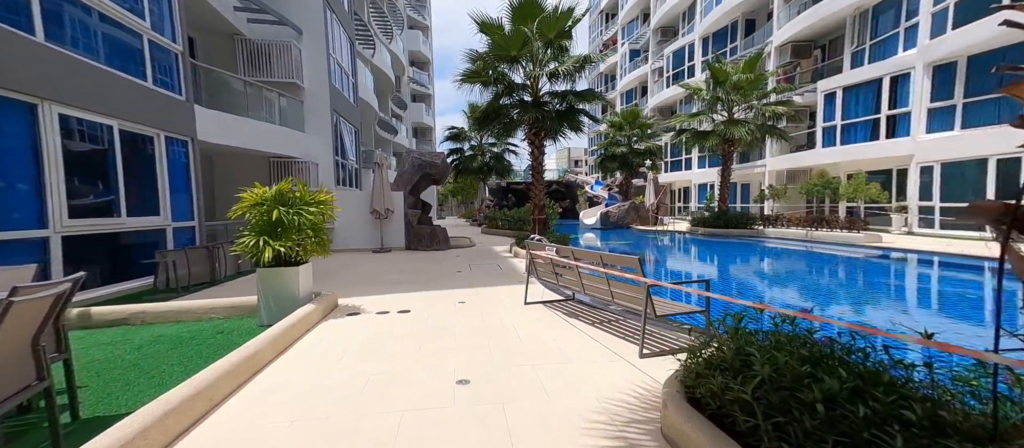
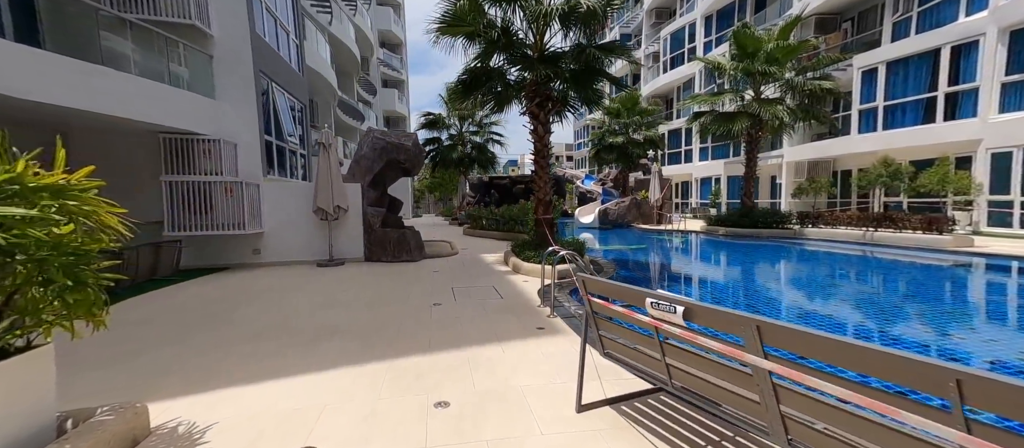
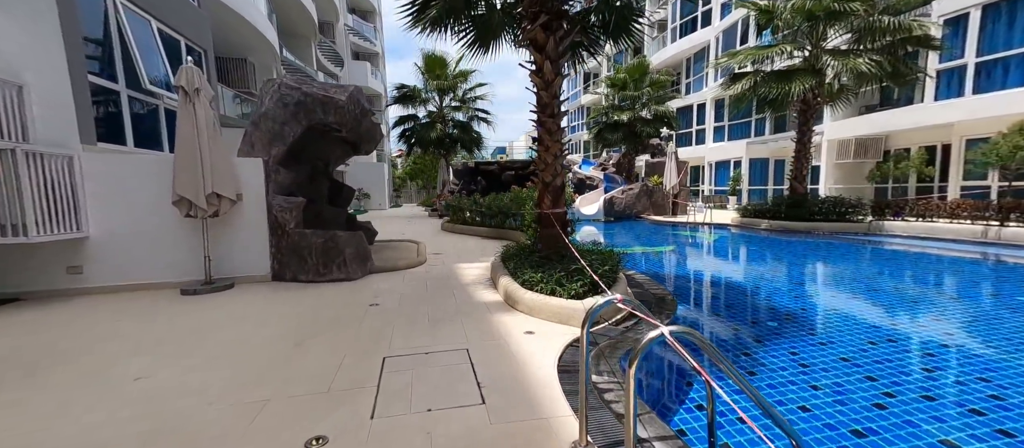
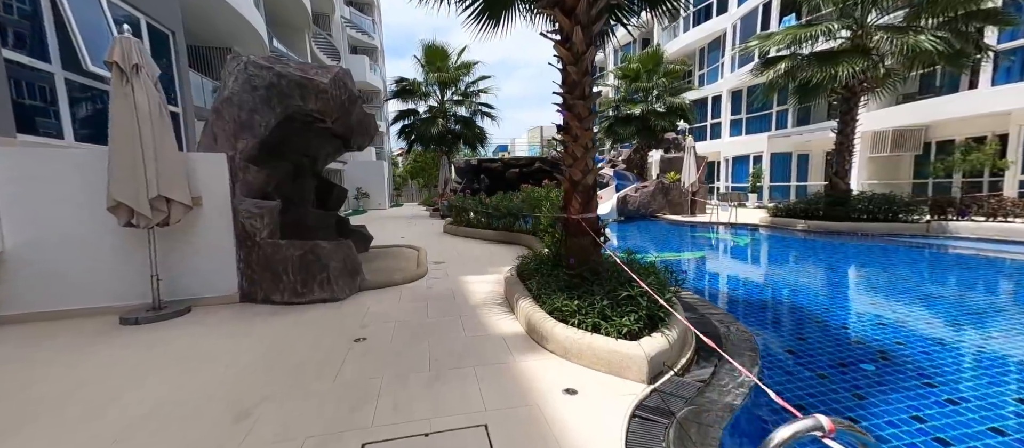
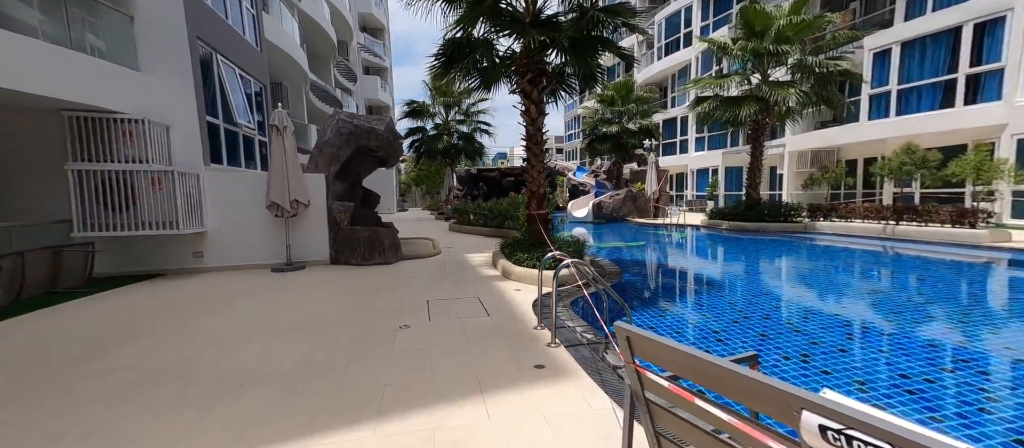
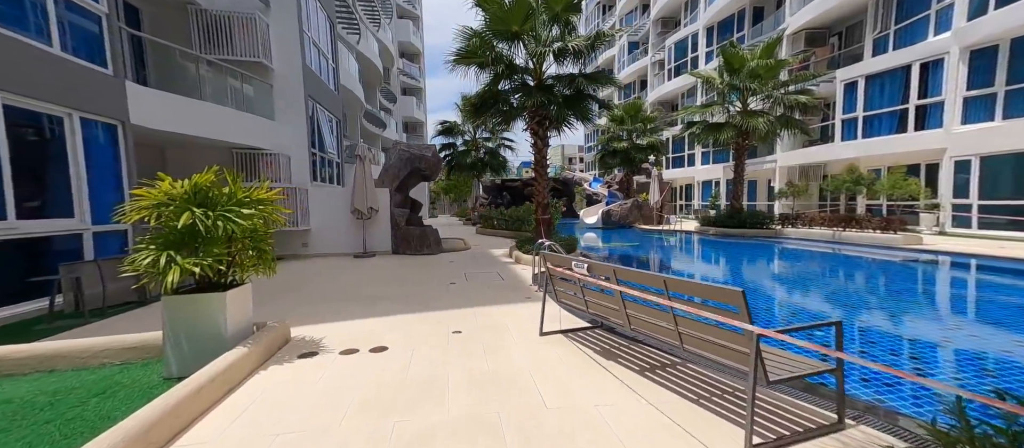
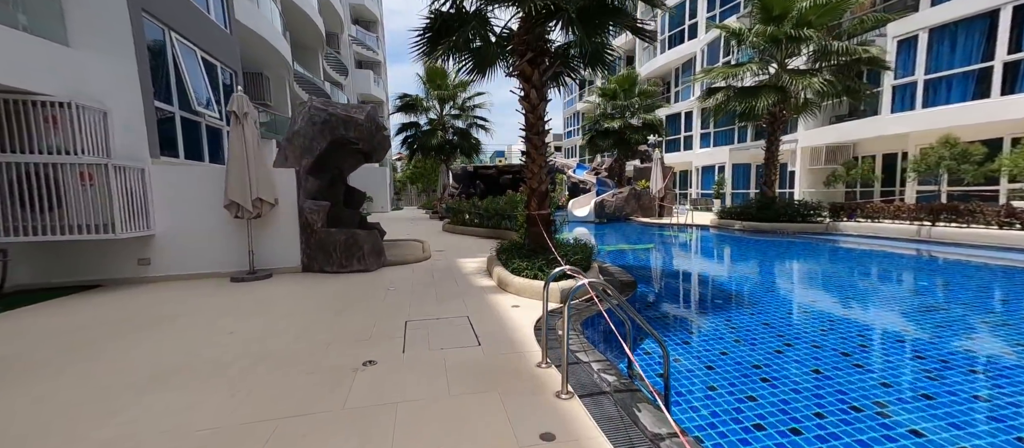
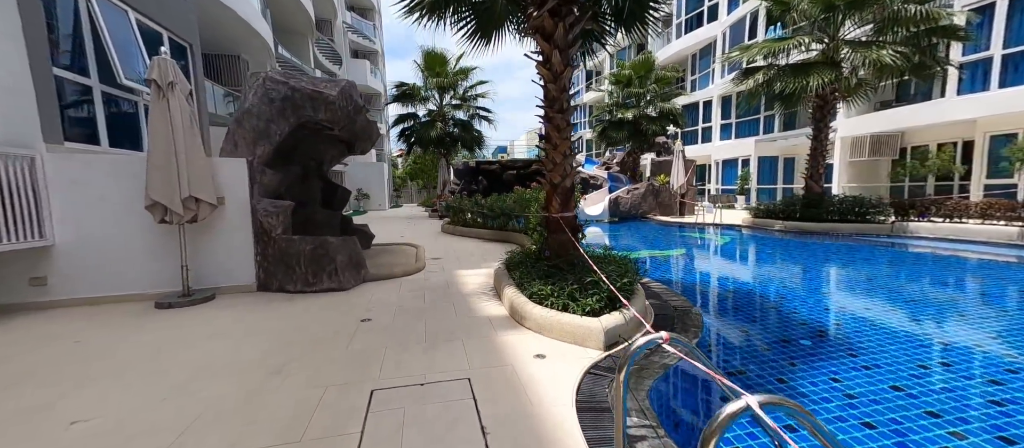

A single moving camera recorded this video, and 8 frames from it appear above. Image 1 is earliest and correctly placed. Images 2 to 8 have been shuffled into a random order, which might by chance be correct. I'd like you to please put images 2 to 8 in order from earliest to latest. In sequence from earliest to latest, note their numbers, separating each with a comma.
6, 2, 5, 7, 3, 8, 4
